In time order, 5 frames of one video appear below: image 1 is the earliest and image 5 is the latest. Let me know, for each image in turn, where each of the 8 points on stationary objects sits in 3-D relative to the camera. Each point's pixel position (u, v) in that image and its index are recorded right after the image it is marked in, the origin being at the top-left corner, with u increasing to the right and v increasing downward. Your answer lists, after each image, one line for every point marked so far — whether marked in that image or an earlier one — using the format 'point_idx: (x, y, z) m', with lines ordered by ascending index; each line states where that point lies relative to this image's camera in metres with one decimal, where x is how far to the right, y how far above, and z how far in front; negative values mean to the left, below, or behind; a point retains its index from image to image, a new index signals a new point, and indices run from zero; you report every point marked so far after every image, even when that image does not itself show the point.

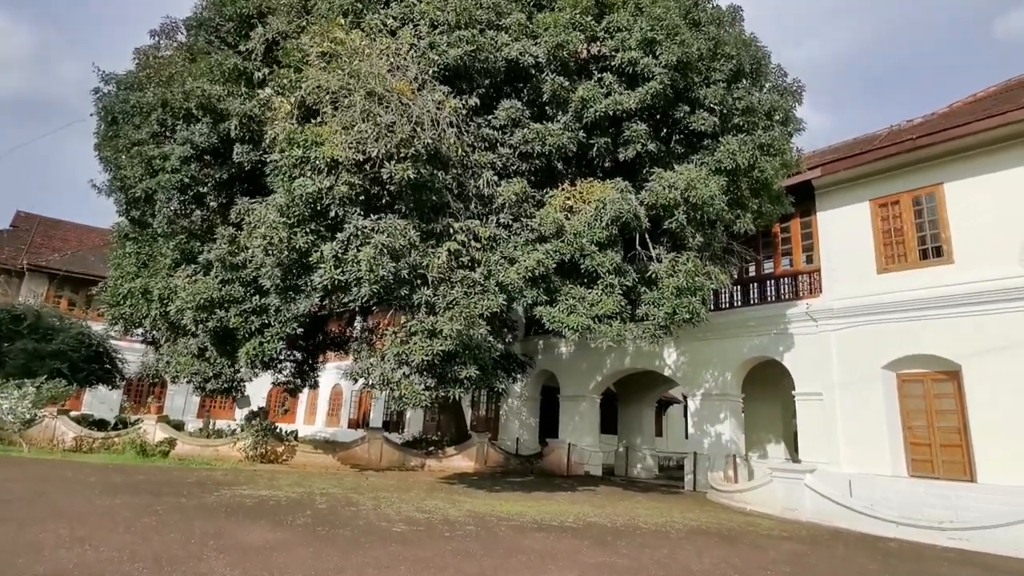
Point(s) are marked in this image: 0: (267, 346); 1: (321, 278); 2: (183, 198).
0: (-4.9, -1.2, +11.4) m
1: (-2.9, +0.2, +8.8) m
2: (-7.0, +1.9, +12.1) m
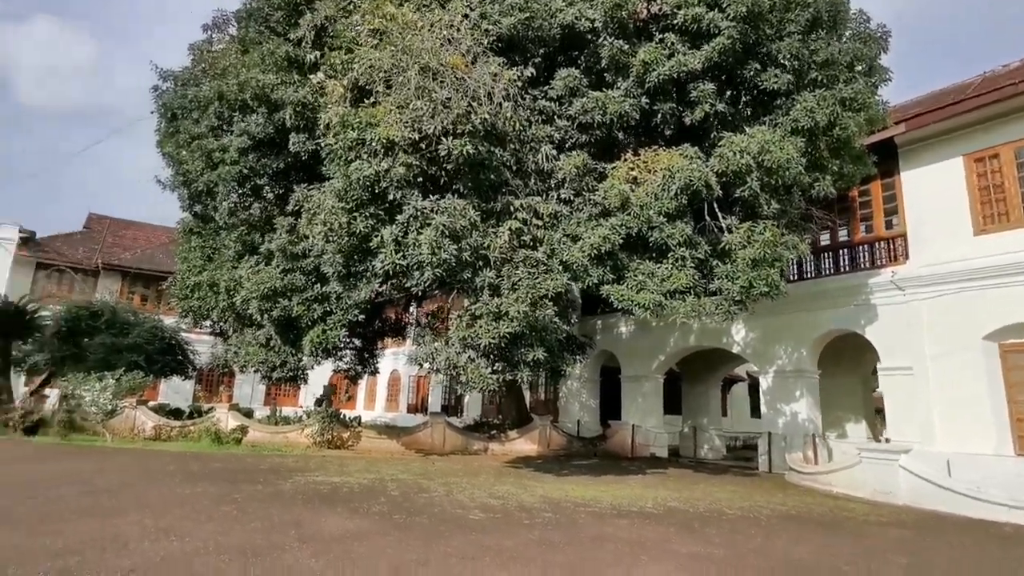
0: (-3.6, -0.9, +11.4) m
1: (-2.0, +0.4, +8.6) m
2: (-5.8, +2.1, +12.2) m
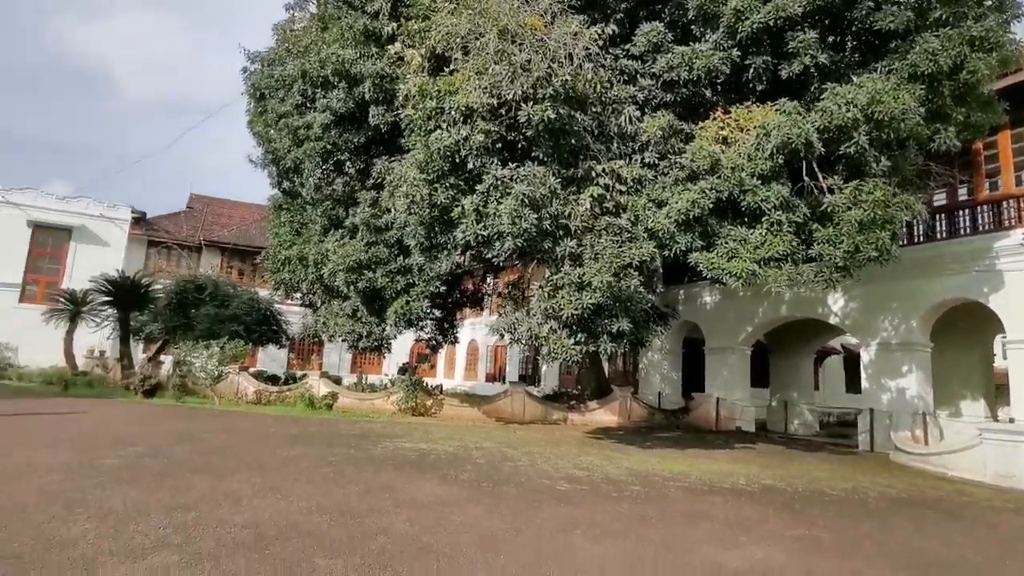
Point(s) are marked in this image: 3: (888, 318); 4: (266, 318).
0: (-2.0, -0.4, +11.7) m
1: (-0.7, +0.8, +8.6) m
2: (-4.1, +2.7, +12.5) m
3: (+8.1, -0.7, +12.3) m
4: (-8.2, -1.0, +19.0) m
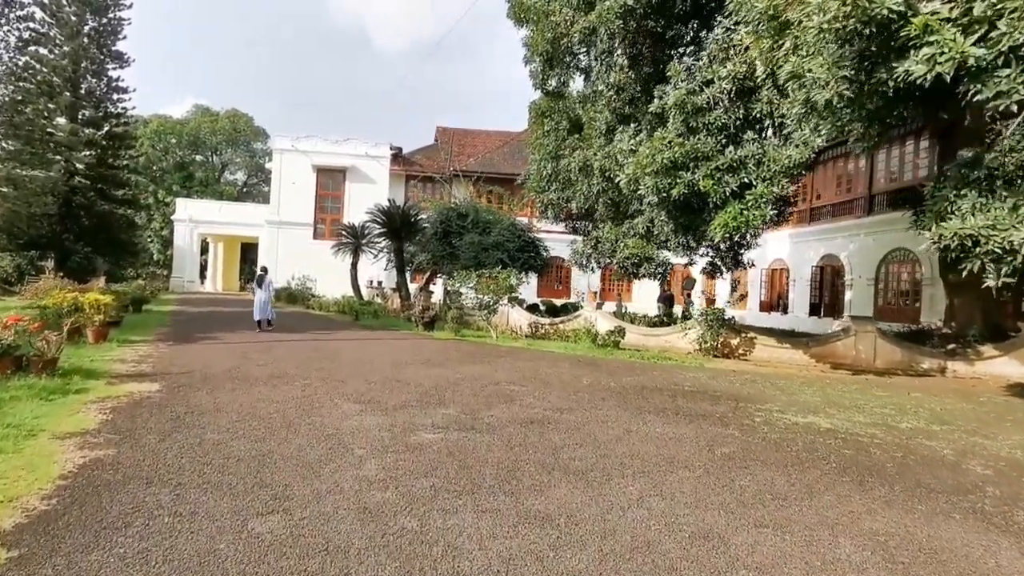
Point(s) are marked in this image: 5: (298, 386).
0: (+3.5, +1.1, +8.3) m
1: (+3.5, +1.9, +4.9) m
2: (+1.7, +4.2, +9.5) m
3: (+13.1, +0.9, +5.2) m
4: (+0.5, +1.3, +17.5) m
5: (-2.5, -1.1, +6.6) m
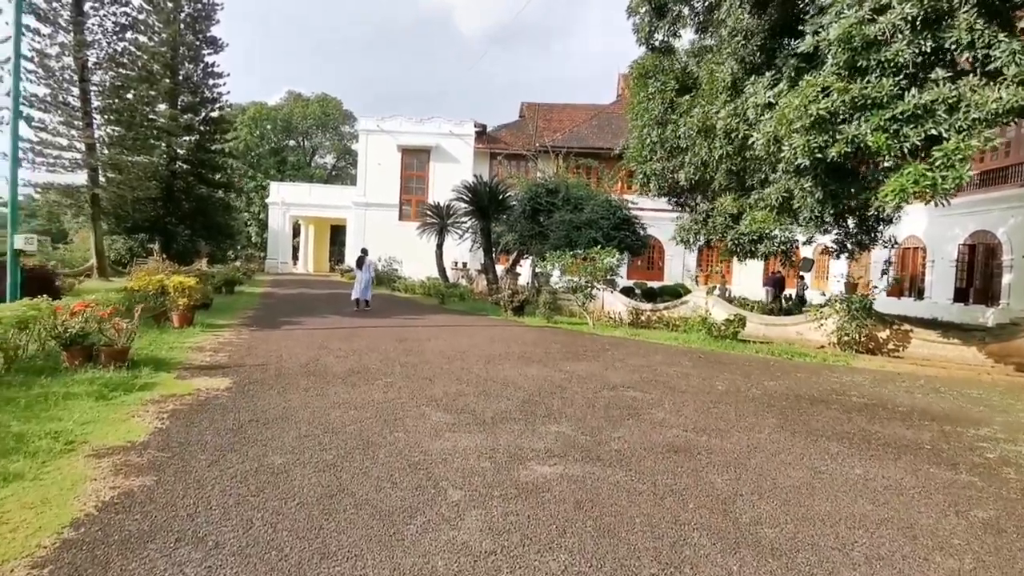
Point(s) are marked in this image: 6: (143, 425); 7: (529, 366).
0: (+4.9, +1.2, +6.4) m
1: (+4.4, +1.9, +3.0) m
2: (+3.3, +4.4, +7.8) m
3: (+13.9, +1.0, +2.0) m
4: (+3.2, +1.8, +15.9) m
5: (-1.3, -1.0, +5.7) m
6: (-2.8, -1.0, +4.3) m
7: (+0.2, -1.0, +7.0) m
